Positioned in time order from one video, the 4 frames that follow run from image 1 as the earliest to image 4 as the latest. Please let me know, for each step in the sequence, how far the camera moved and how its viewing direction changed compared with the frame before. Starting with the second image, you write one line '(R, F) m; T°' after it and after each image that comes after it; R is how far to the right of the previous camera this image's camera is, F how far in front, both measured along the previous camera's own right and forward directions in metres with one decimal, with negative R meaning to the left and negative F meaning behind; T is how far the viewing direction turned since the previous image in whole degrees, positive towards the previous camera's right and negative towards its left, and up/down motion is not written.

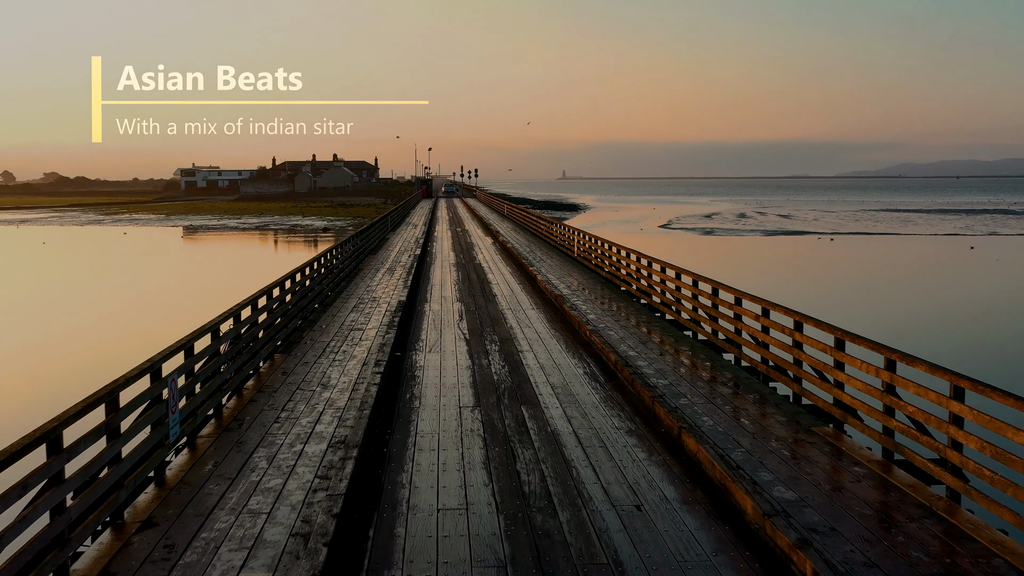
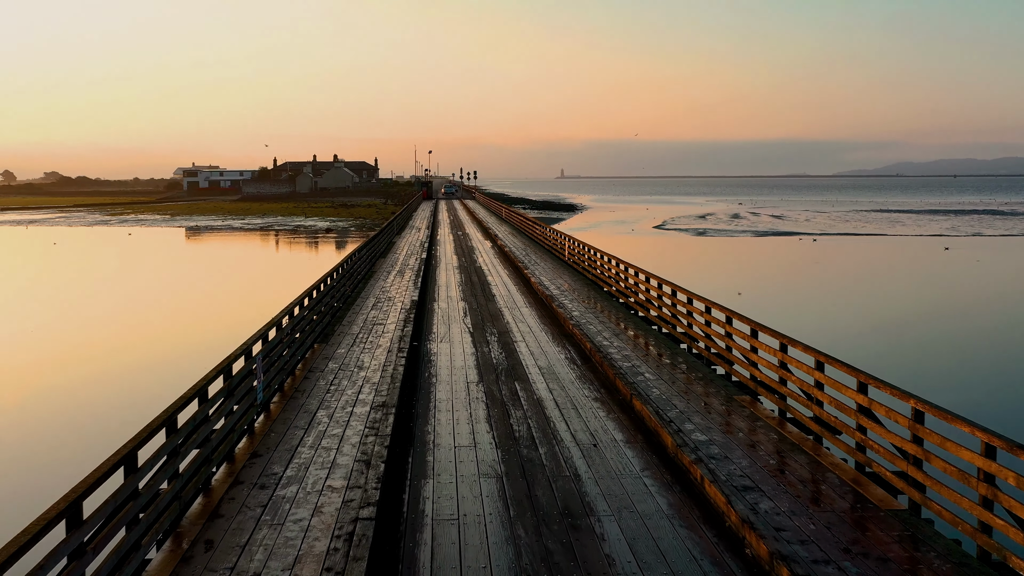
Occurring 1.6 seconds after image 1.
(0.0, -1.5) m; 0°
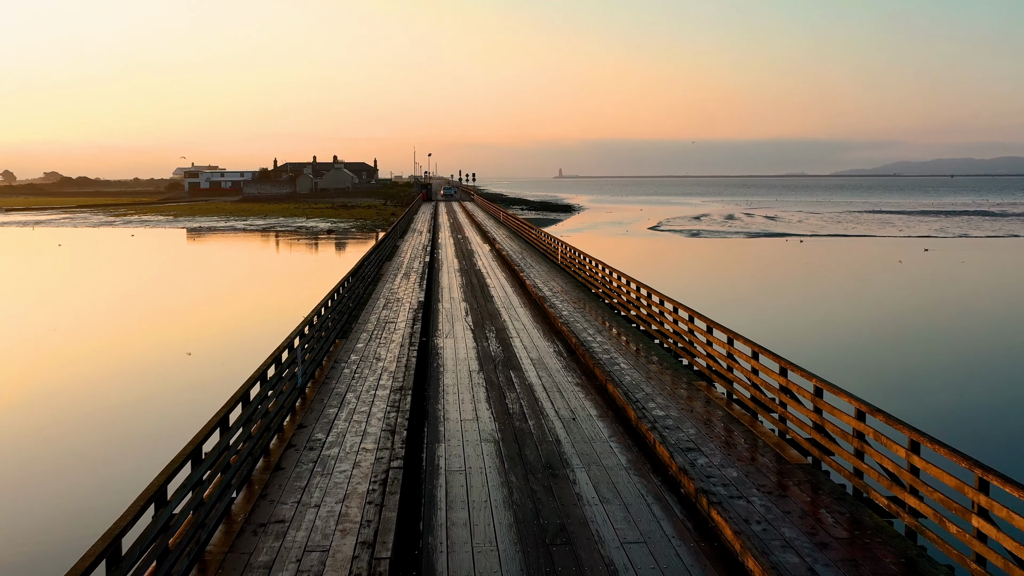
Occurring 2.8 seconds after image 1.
(0.0, -1.2) m; 0°
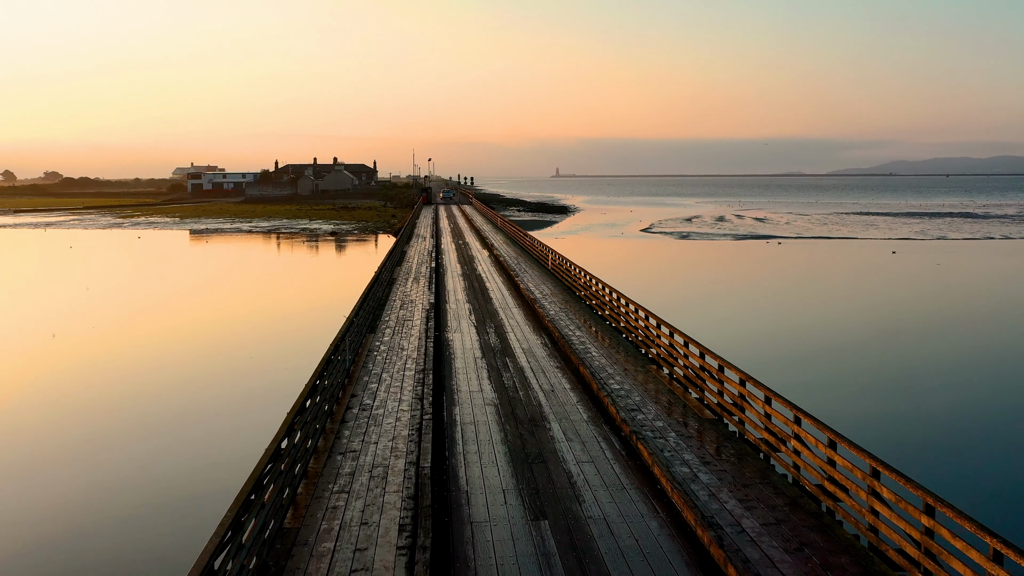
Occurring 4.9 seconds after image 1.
(0.0, -2.2) m; 0°
